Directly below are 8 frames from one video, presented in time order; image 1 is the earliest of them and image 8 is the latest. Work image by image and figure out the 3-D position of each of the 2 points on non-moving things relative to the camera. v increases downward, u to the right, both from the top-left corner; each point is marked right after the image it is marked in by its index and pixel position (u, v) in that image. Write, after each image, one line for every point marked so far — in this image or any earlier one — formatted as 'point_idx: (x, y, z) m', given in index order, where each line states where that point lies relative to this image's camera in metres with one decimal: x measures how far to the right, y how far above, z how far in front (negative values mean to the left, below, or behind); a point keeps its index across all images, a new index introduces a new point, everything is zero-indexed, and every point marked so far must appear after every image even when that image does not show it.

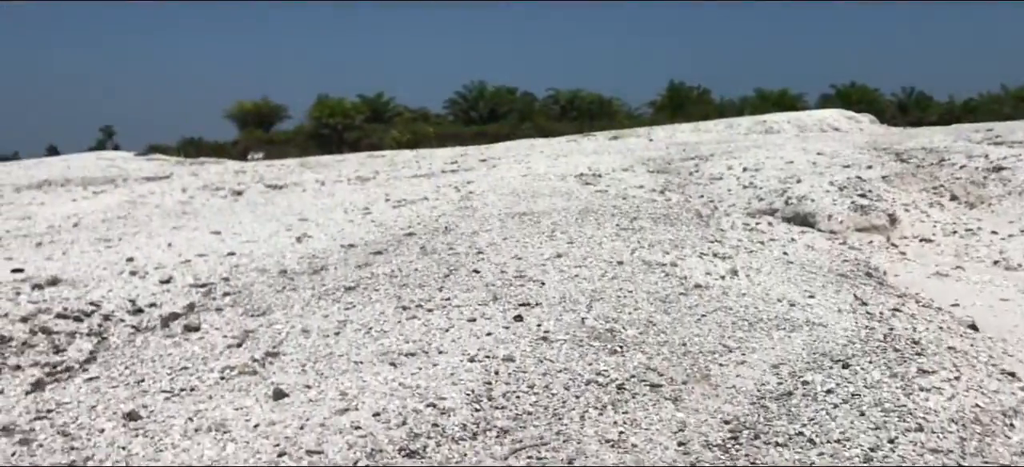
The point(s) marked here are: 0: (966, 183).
0: (+7.4, +0.7, +14.4) m
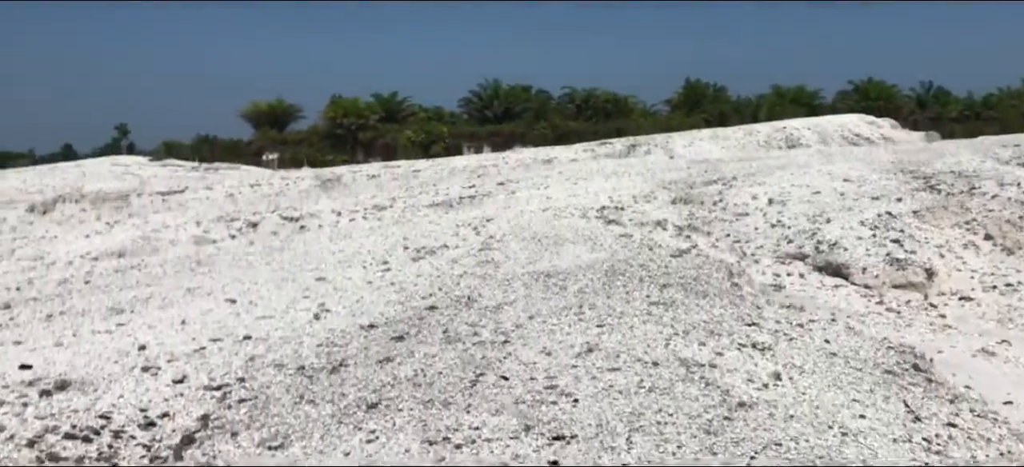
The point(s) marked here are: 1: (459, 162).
0: (+7.7, +0.3, +14.0) m
1: (-1.1, +1.7, +18.5) m
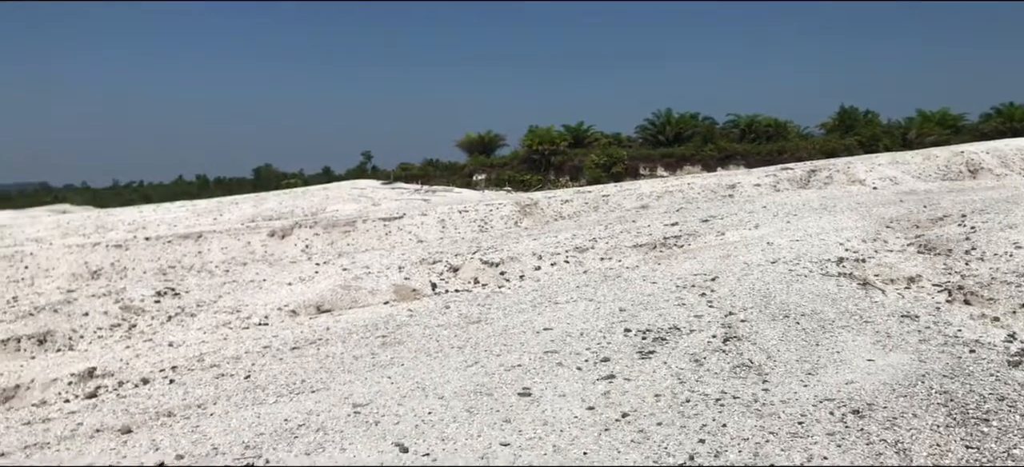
0: (+12.0, 0.0, +19.1) m
1: (+4.0, +1.4, +25.0) m
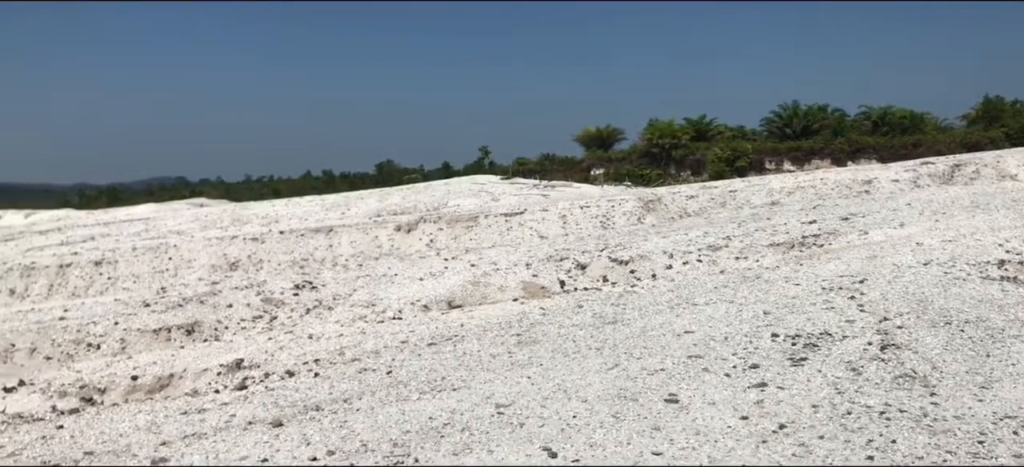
0: (+14.6, 0.0, +17.3) m
1: (+7.4, +1.4, +24.1) m
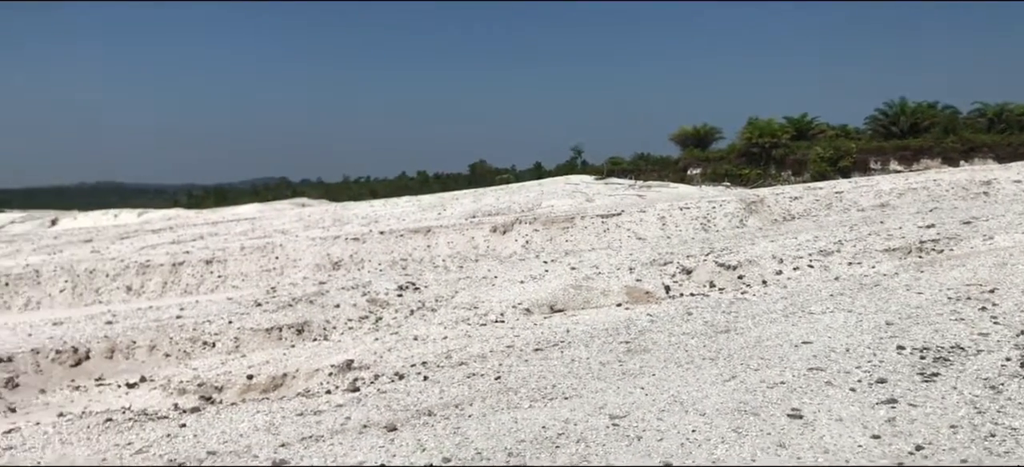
0: (+16.4, -0.1, +15.6) m
1: (+10.0, +1.3, +23.1) m
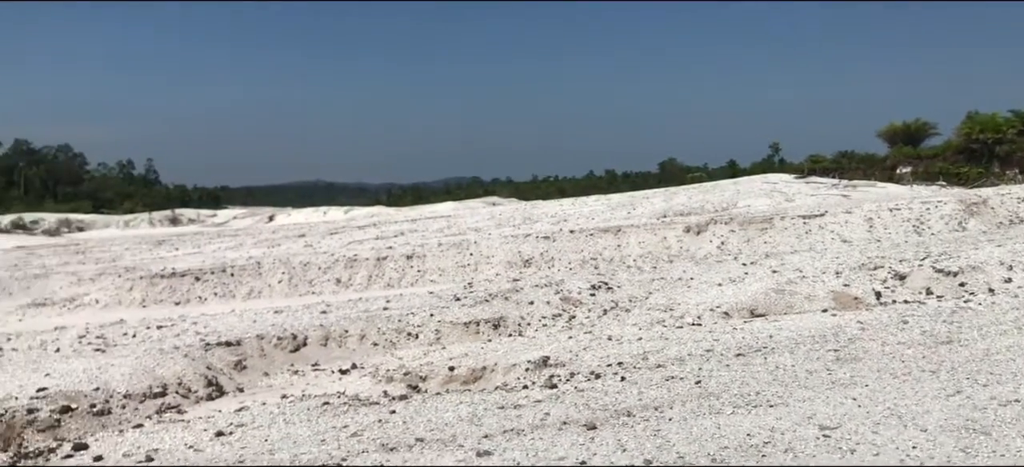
0: (+19.5, -0.3, +11.8) m
1: (+14.8, +1.2, +20.5) m
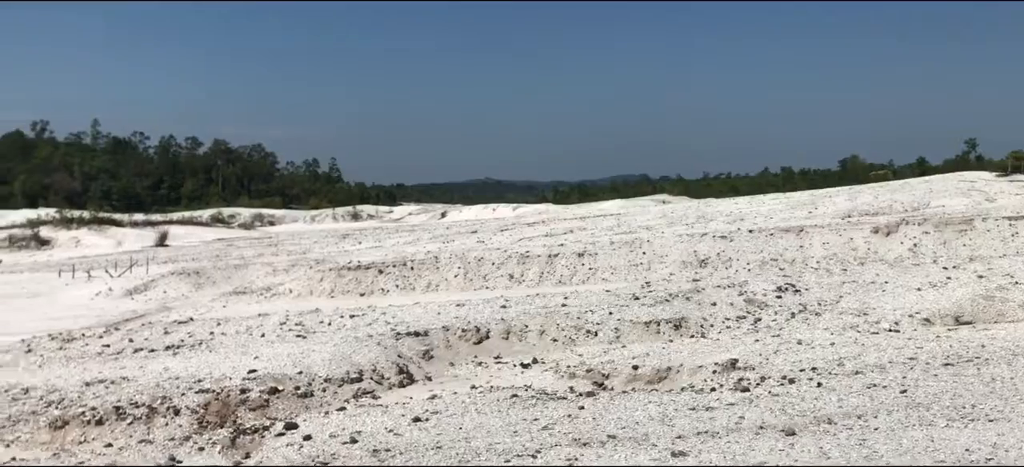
0: (+21.5, -0.6, +8.0) m
1: (+18.6, +1.0, +17.4) m
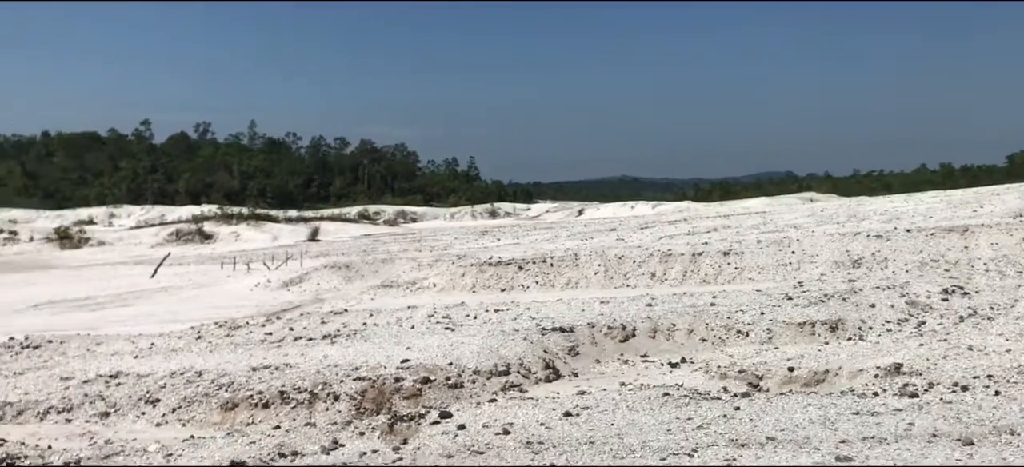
0: (+22.7, -0.7, +4.5) m
1: (+21.2, +1.0, +14.3) m
